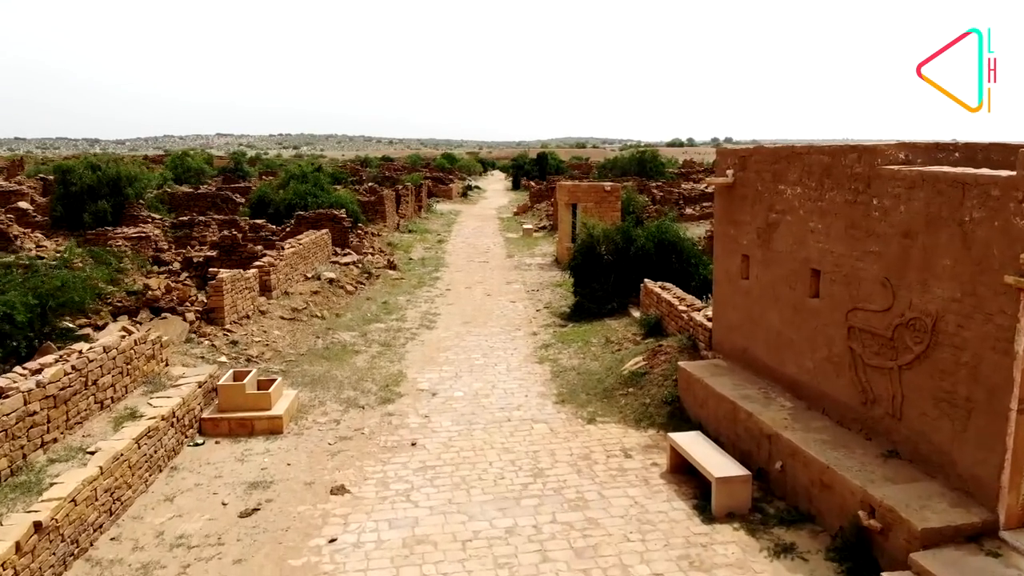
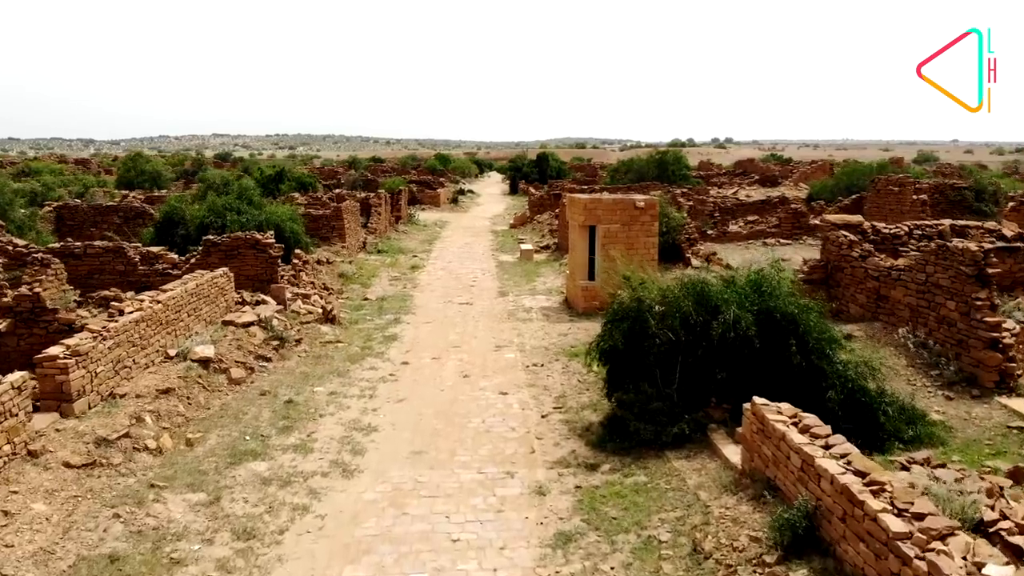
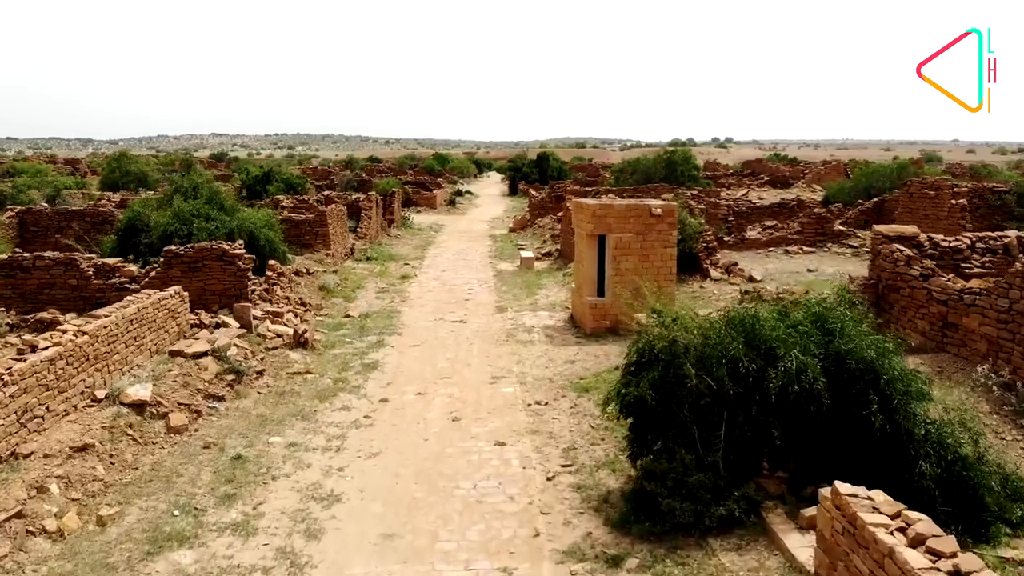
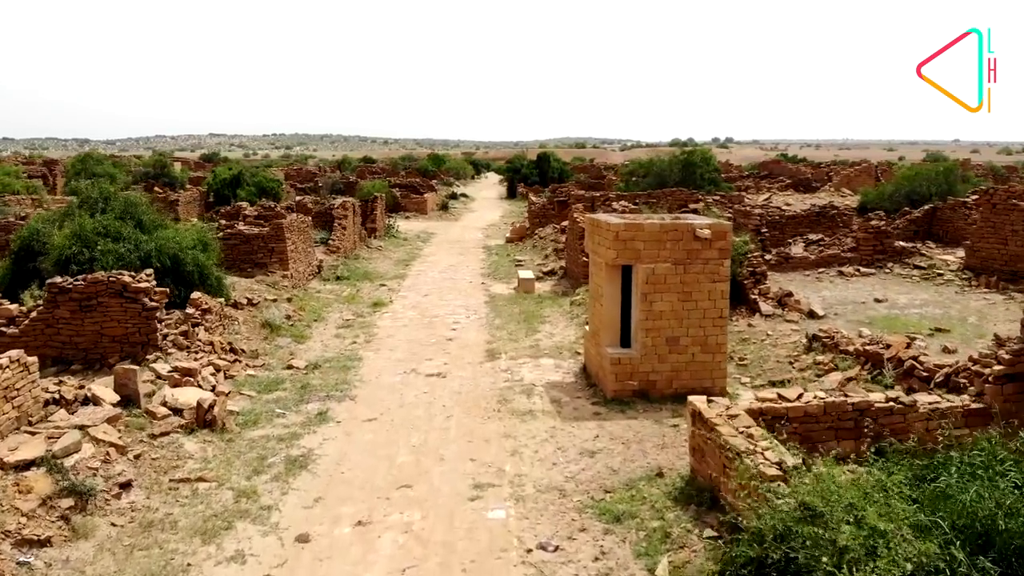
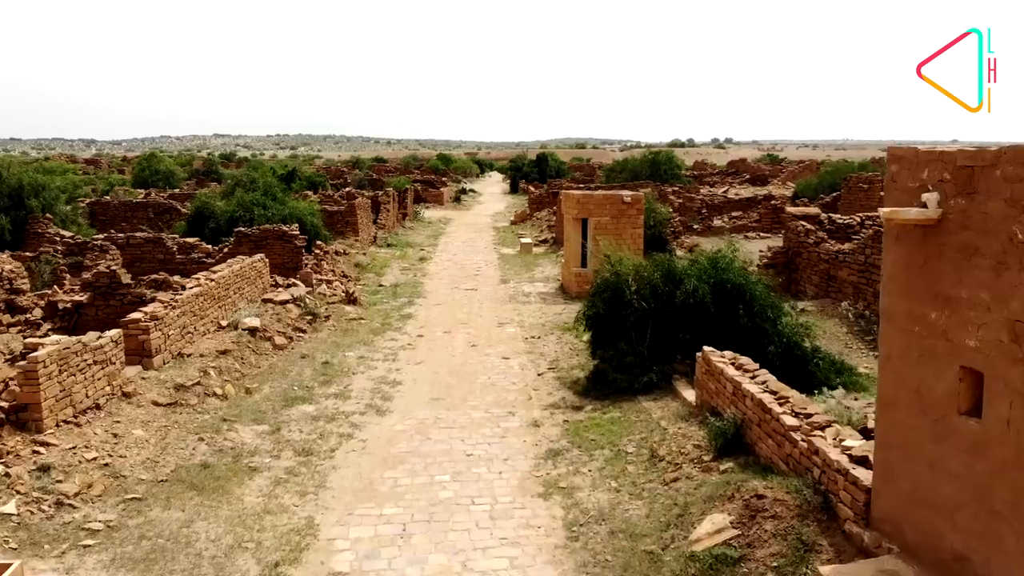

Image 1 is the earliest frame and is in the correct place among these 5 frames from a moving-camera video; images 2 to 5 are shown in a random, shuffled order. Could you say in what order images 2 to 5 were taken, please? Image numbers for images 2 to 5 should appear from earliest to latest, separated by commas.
5, 2, 3, 4
